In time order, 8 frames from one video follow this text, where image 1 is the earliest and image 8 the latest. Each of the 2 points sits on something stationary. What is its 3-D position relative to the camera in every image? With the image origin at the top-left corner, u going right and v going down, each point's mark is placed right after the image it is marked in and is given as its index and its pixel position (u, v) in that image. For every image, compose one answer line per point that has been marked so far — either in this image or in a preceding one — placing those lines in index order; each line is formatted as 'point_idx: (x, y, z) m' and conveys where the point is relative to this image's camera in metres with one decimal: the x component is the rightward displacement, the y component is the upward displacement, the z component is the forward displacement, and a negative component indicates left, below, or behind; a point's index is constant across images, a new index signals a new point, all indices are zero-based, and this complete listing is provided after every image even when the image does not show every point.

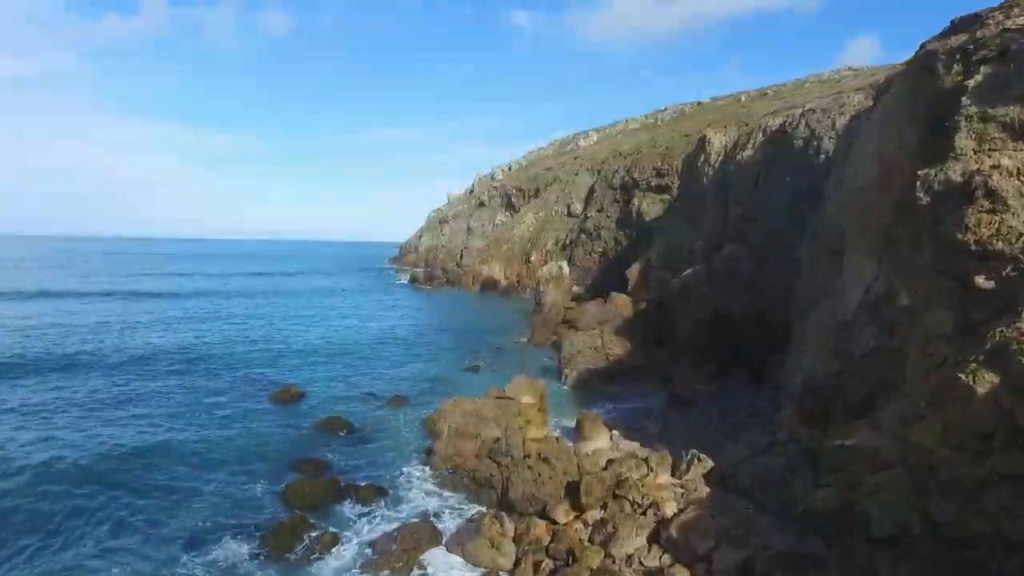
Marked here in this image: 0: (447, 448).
0: (-1.8, -4.3, +17.9) m
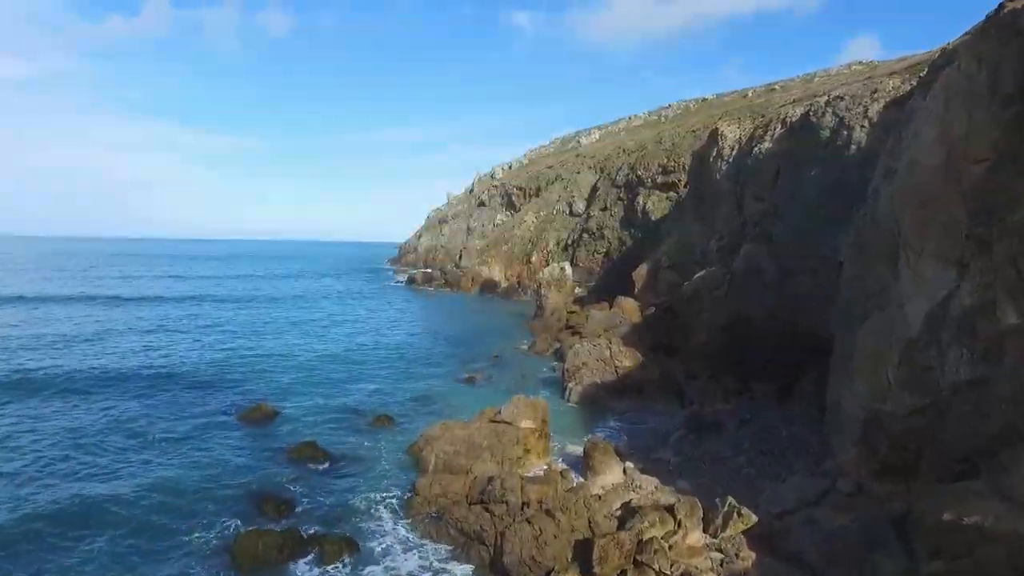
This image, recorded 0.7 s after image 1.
0: (-1.8, -4.5, +15.3) m
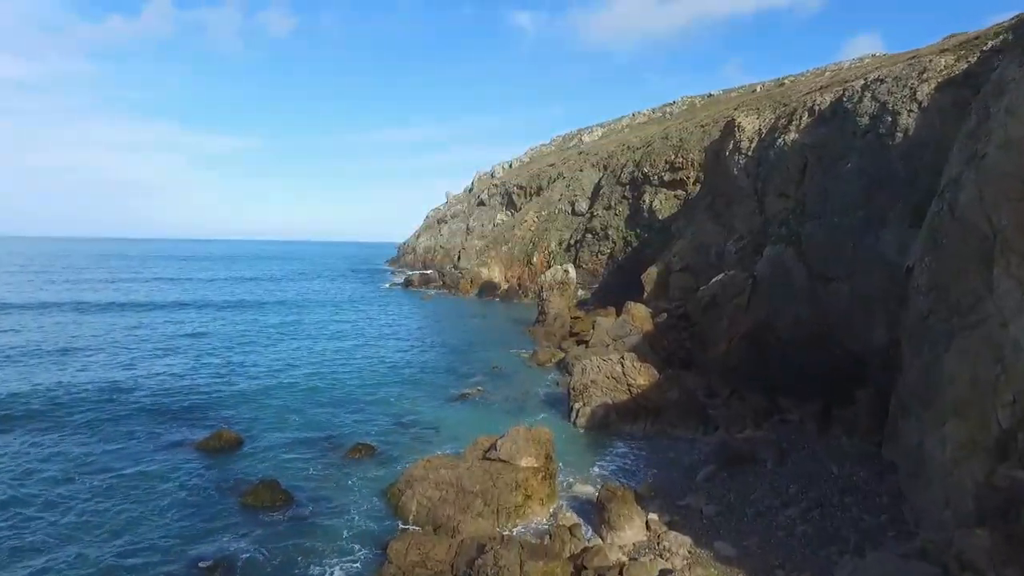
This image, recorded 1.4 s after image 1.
0: (-1.9, -4.8, +12.2) m
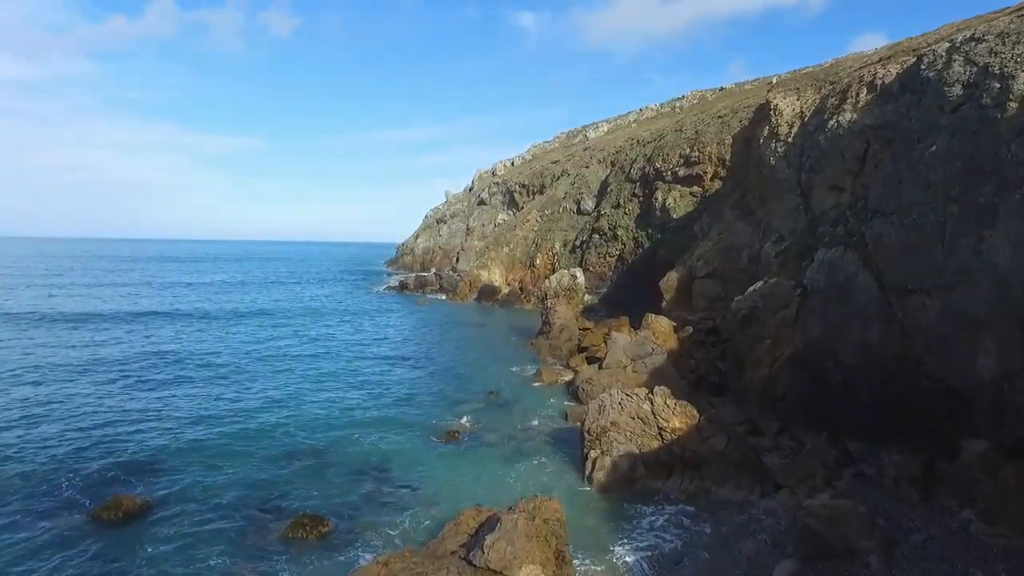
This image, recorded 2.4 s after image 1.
0: (-2.0, -5.2, +7.3) m
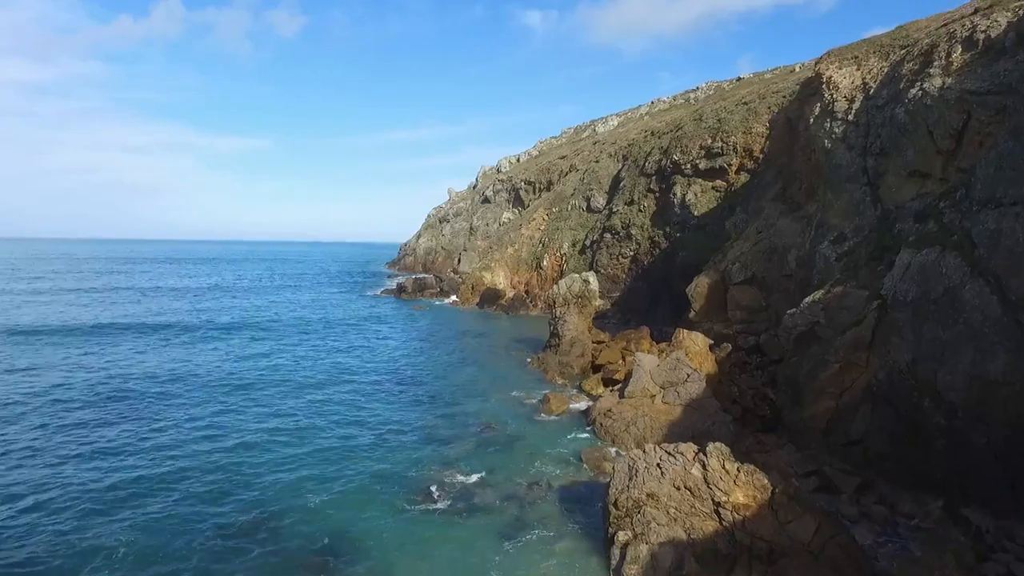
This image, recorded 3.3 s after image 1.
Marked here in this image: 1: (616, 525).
0: (-2.1, -5.6, +2.3) m
1: (+2.0, -4.7, +13.4) m
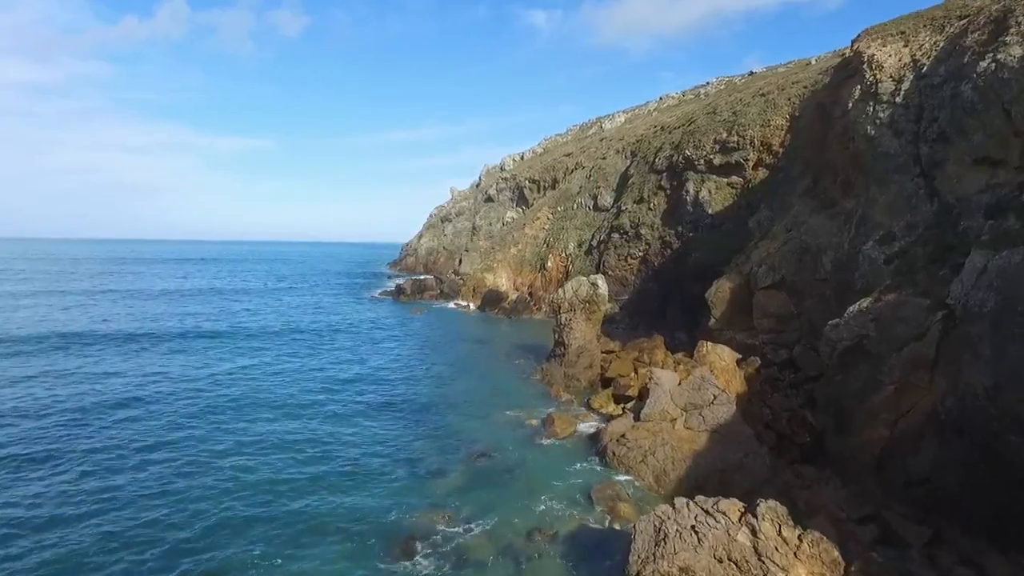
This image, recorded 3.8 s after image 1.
0: (-2.3, -5.8, -0.6) m
1: (+1.9, -4.9, +10.4) m
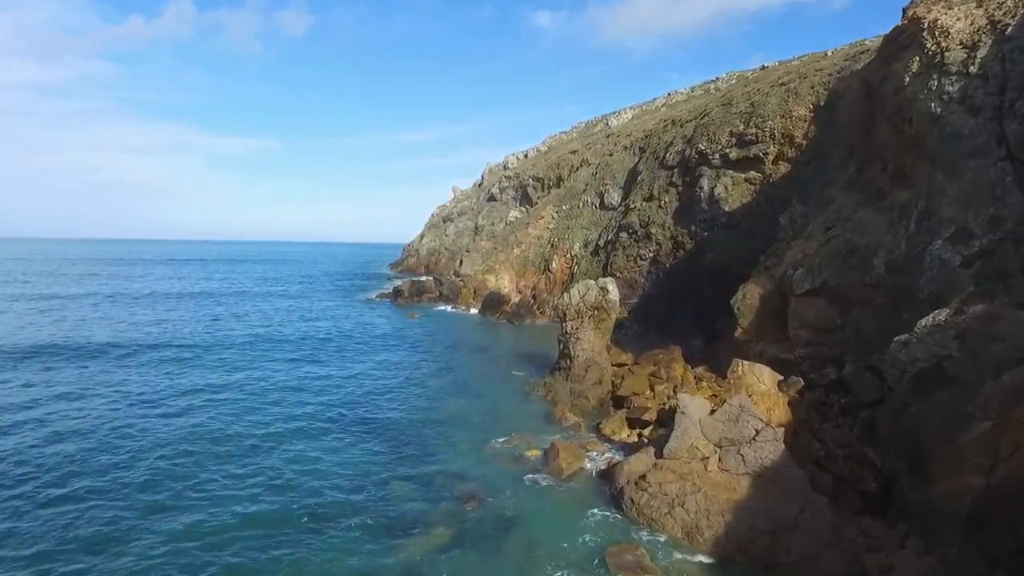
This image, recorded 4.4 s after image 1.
0: (-2.6, -5.9, -4.0) m
1: (+1.7, -5.1, +7.0) m
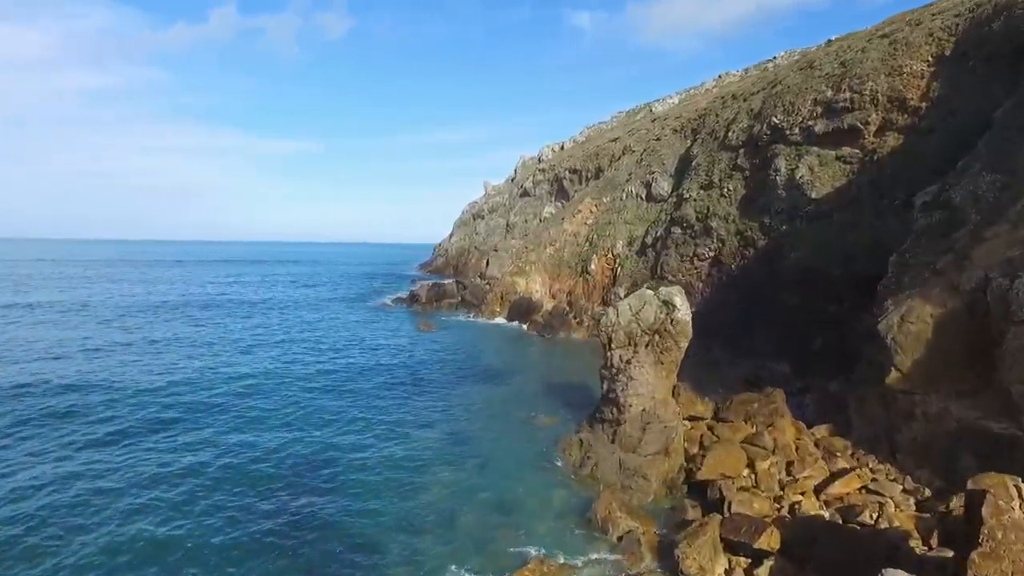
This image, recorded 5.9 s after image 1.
0: (-3.8, -6.4, -13.1) m
1: (+1.1, -5.5, -2.4) m
